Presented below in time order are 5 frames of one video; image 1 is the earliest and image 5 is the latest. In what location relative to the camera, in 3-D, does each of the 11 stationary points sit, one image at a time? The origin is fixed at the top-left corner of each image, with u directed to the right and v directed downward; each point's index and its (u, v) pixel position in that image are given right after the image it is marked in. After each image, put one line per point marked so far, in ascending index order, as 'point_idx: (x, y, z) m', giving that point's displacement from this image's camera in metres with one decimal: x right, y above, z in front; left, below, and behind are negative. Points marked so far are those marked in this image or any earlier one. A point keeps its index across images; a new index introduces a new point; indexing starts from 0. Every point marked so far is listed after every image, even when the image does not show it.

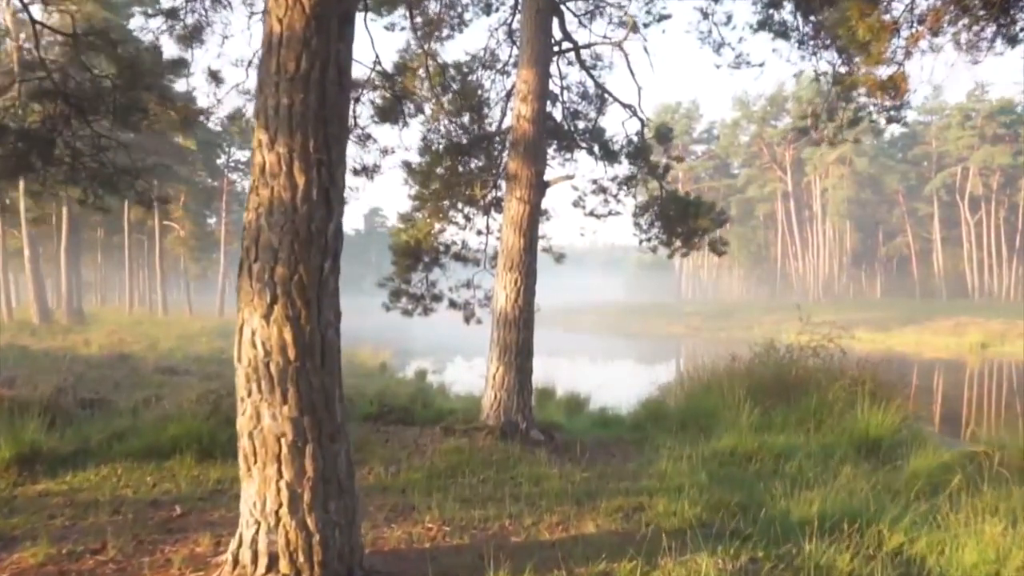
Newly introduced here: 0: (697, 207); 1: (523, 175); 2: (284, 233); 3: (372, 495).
0: (+2.1, +0.9, +9.7) m
1: (+0.1, +1.1, +8.0) m
2: (-0.9, +0.2, +3.3) m
3: (-0.9, -1.3, +5.3) m
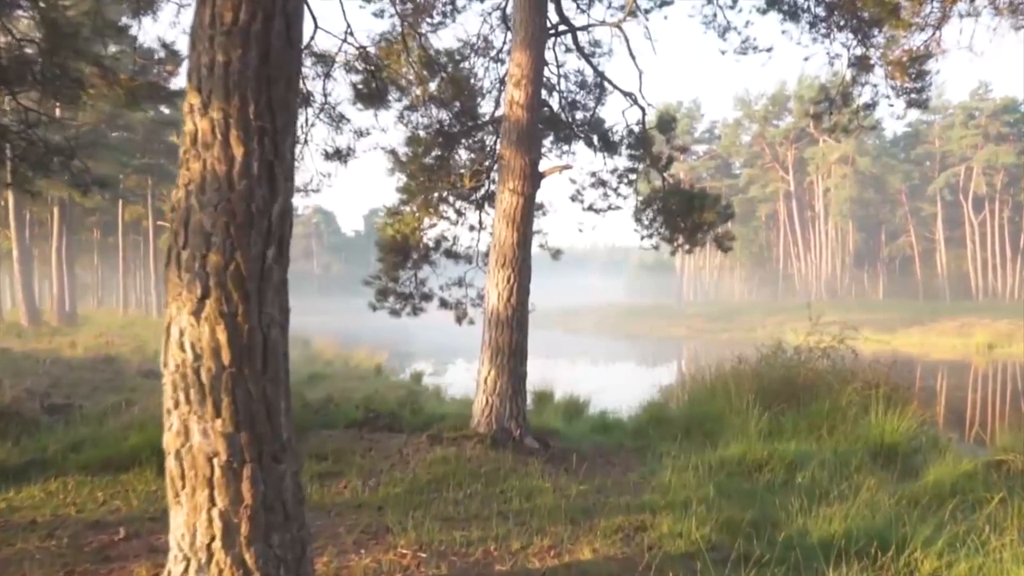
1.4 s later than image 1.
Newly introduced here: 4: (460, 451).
0: (+2.1, +1.0, +9.2) m
1: (0.0, +1.1, +7.5) m
2: (-1.0, +0.2, +2.7) m
3: (-1.0, -1.3, +4.8) m
4: (-0.4, -1.3, +6.6) m
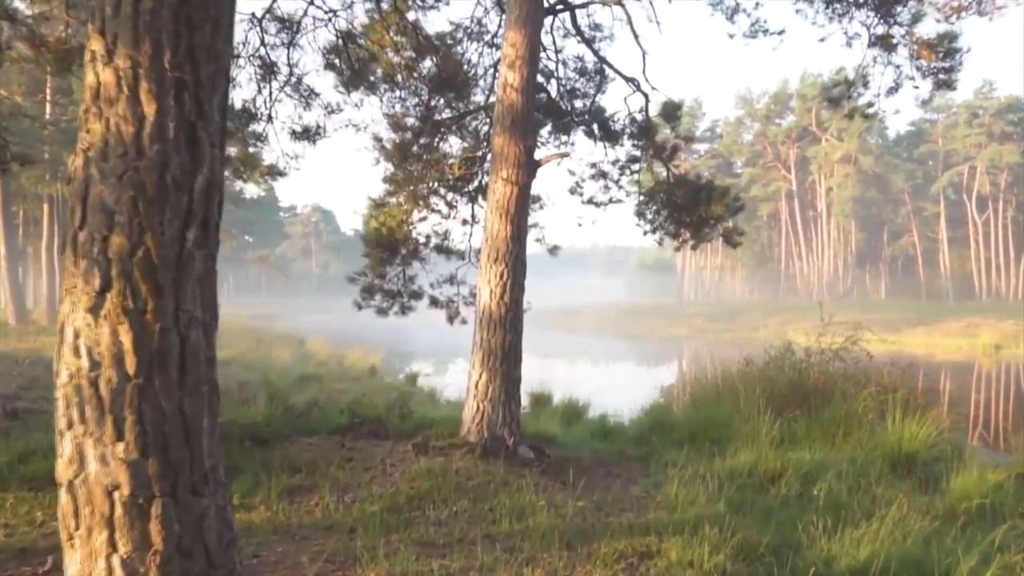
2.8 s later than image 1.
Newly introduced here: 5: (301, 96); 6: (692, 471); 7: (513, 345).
0: (+2.0, +1.0, +8.6) m
1: (0.0, +1.1, +7.0) m
2: (-1.0, +0.3, +2.2) m
3: (-1.0, -1.3, +4.3) m
4: (-0.5, -1.3, +6.1) m
5: (-1.2, +1.1, +4.6) m
6: (+1.5, -1.5, +6.8) m
7: (0.0, -0.5, +6.8) m
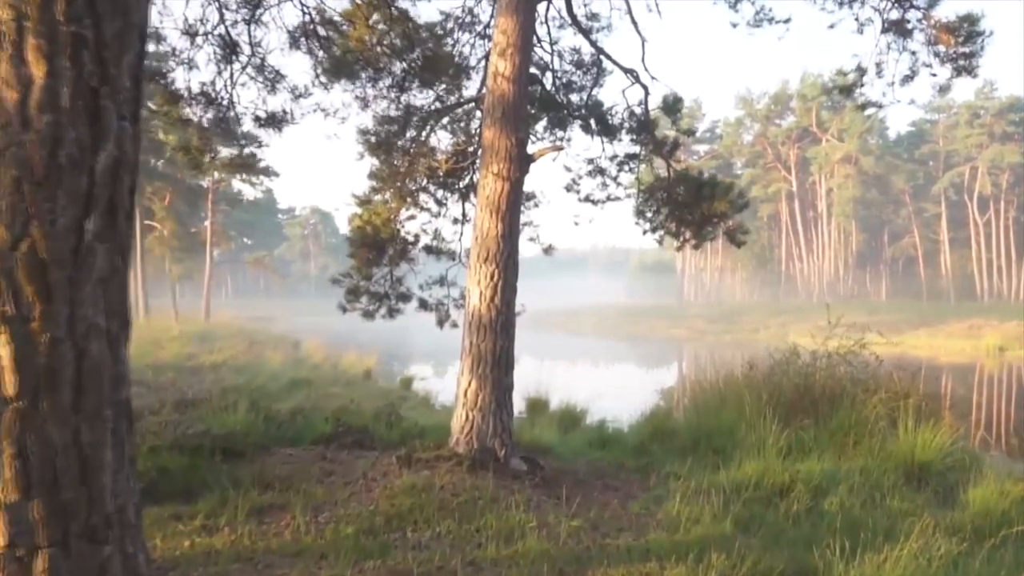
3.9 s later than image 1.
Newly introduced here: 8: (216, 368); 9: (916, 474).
0: (+2.0, +1.0, +8.2) m
1: (-0.1, +1.1, +6.6) m
2: (-1.1, +0.3, +1.8) m
3: (-1.1, -1.3, +3.9) m
4: (-0.5, -1.3, +5.7) m
5: (-1.2, +1.1, +4.2) m
6: (+1.4, -1.5, +6.4) m
7: (-0.1, -0.5, +6.4) m
8: (-5.8, -1.6, +16.4) m
9: (+3.5, -1.6, +7.3) m
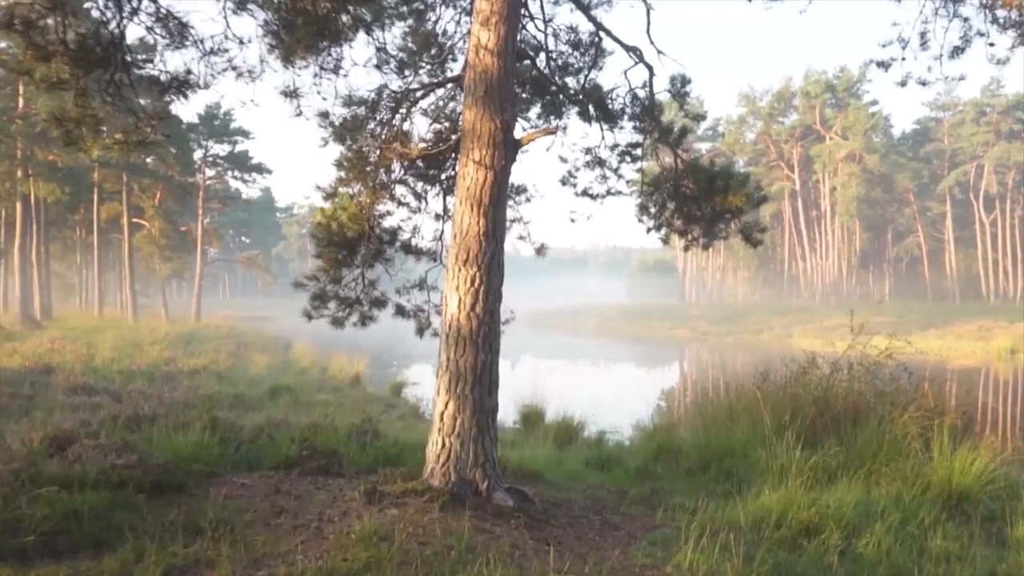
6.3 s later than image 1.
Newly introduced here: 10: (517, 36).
0: (+1.9, +0.9, +7.3) m
1: (-0.2, +1.1, +5.7) m
2: (-1.2, +0.2, +0.9) m
3: (-1.2, -1.3, +3.0) m
4: (-0.6, -1.3, +4.8) m
5: (-1.3, +1.0, +3.4) m
6: (+1.3, -1.5, +5.5) m
7: (-0.2, -0.5, +5.5) m
8: (-5.9, -1.6, +15.5) m
9: (+3.4, -1.7, +6.4) m
10: (0.0, +1.7, +5.8) m
